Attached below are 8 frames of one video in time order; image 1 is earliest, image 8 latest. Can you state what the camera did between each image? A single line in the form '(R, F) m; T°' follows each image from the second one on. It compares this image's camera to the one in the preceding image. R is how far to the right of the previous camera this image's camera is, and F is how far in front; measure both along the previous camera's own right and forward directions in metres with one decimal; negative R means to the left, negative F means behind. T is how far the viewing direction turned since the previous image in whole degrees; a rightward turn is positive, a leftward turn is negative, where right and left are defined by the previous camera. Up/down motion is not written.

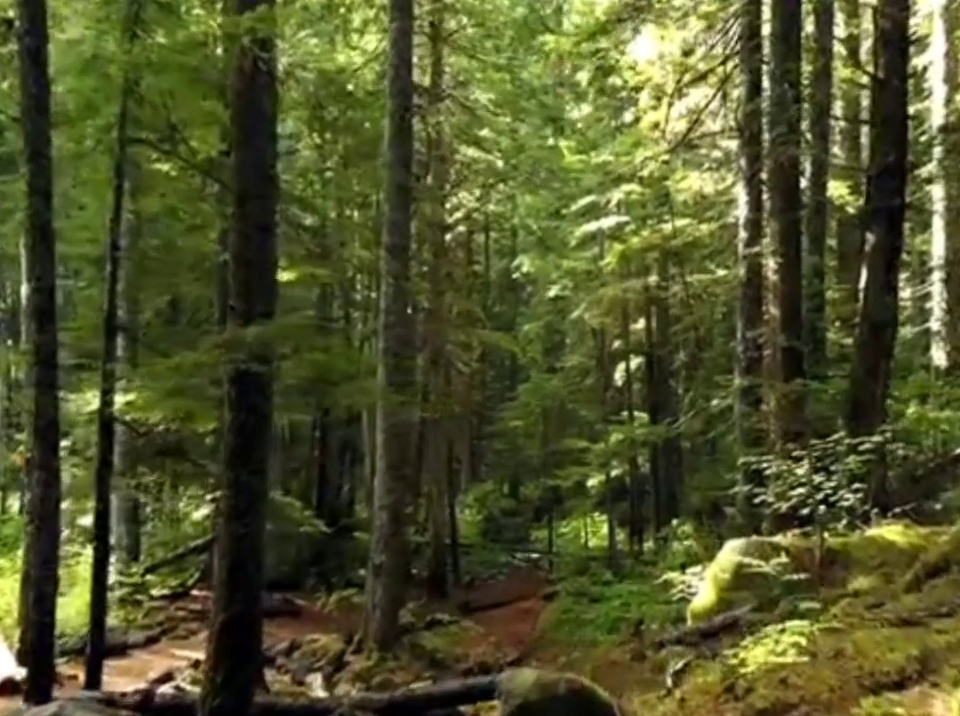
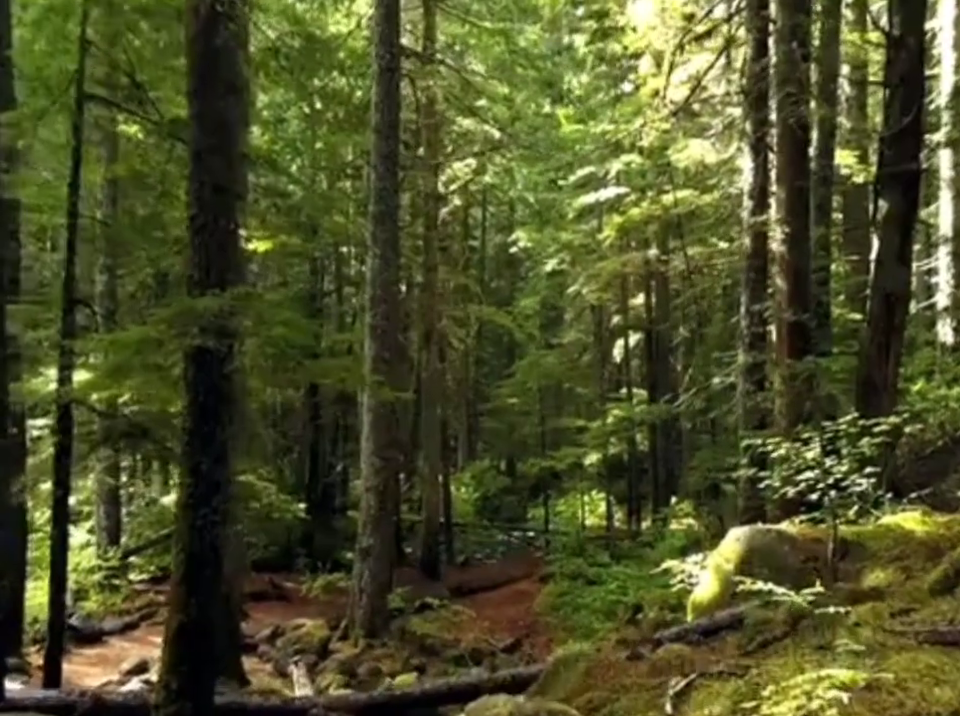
(+0.1, +0.8) m; 0°
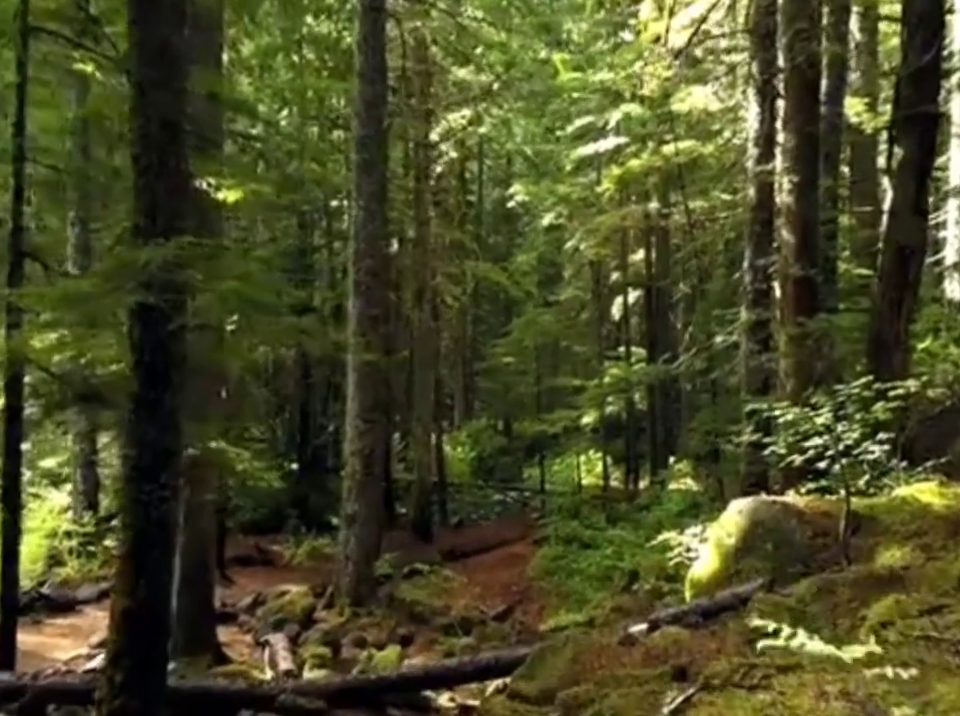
(+0.1, +0.8) m; 0°
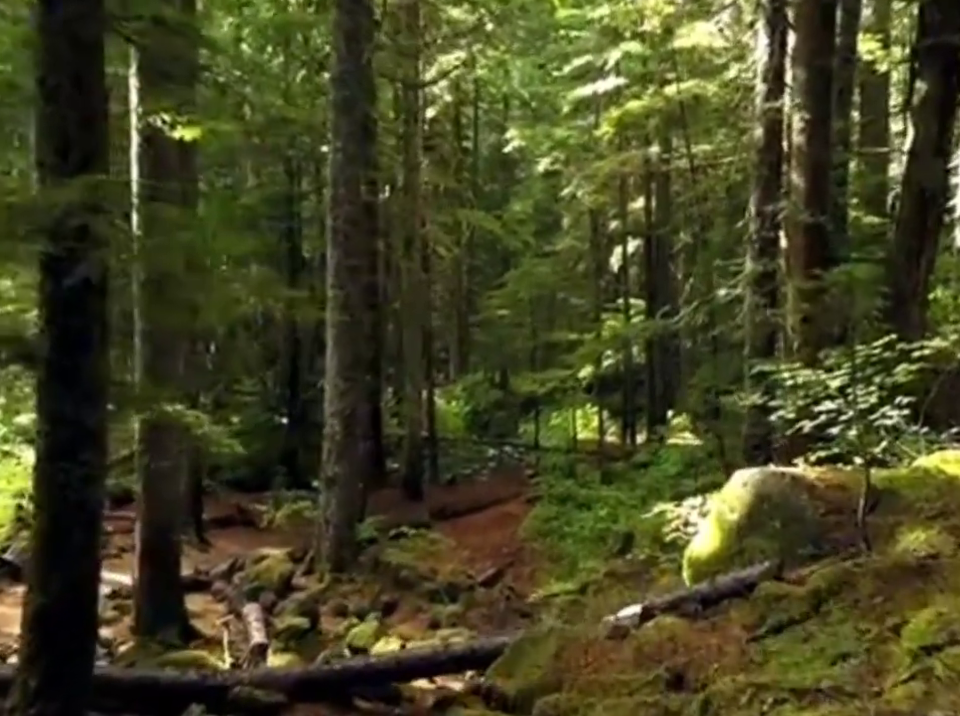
(+0.2, +1.0) m; 0°
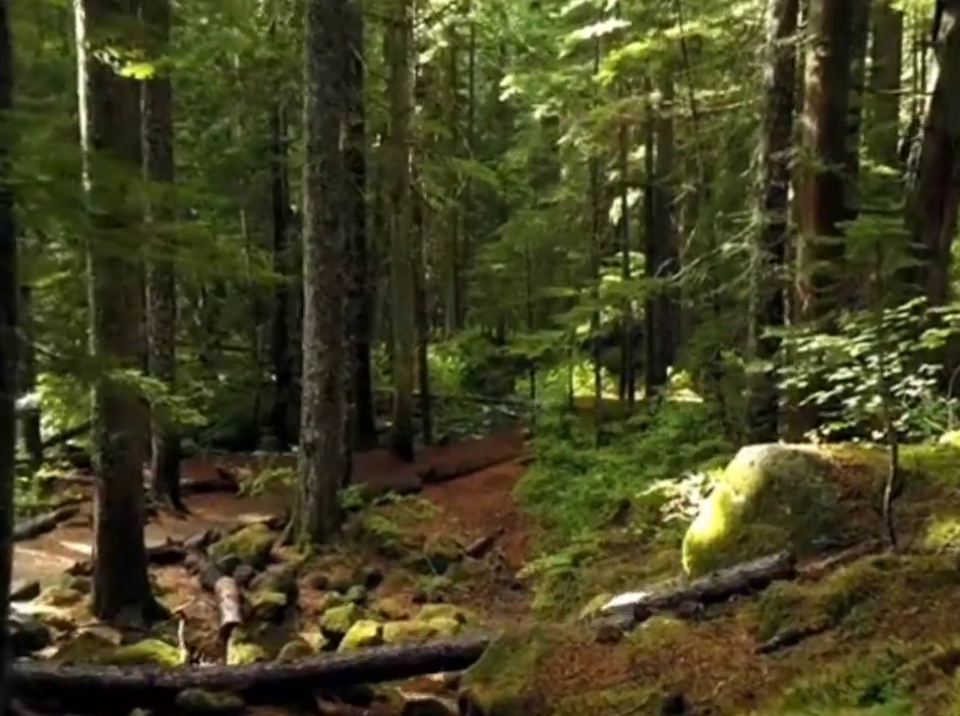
(+0.1, +1.0) m; 0°
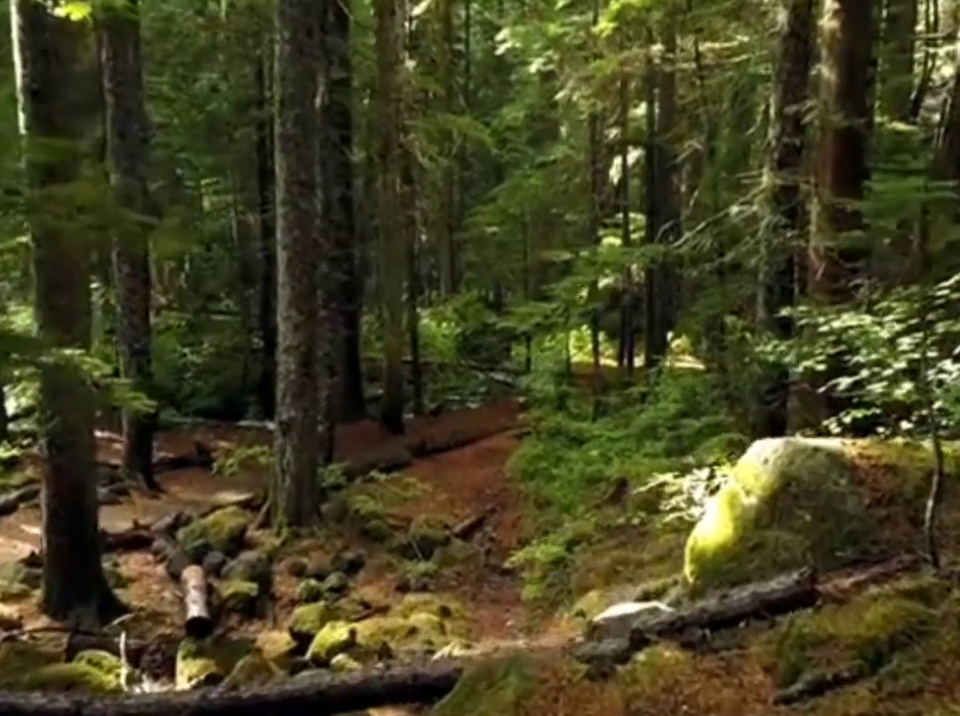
(+0.1, +1.0) m; 0°
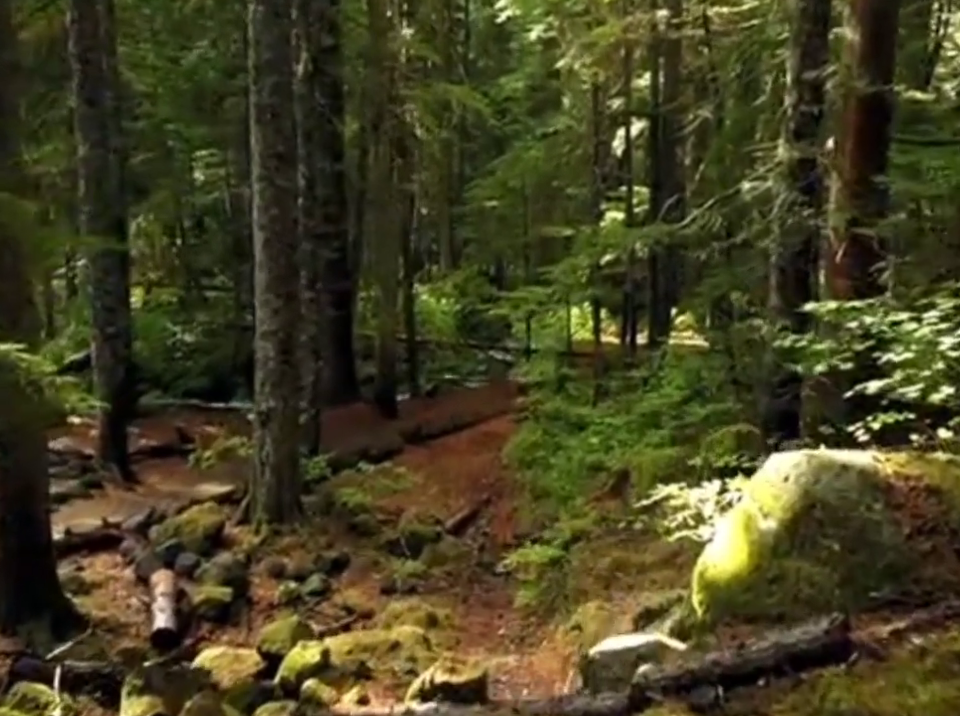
(+0.1, +0.9) m; 0°
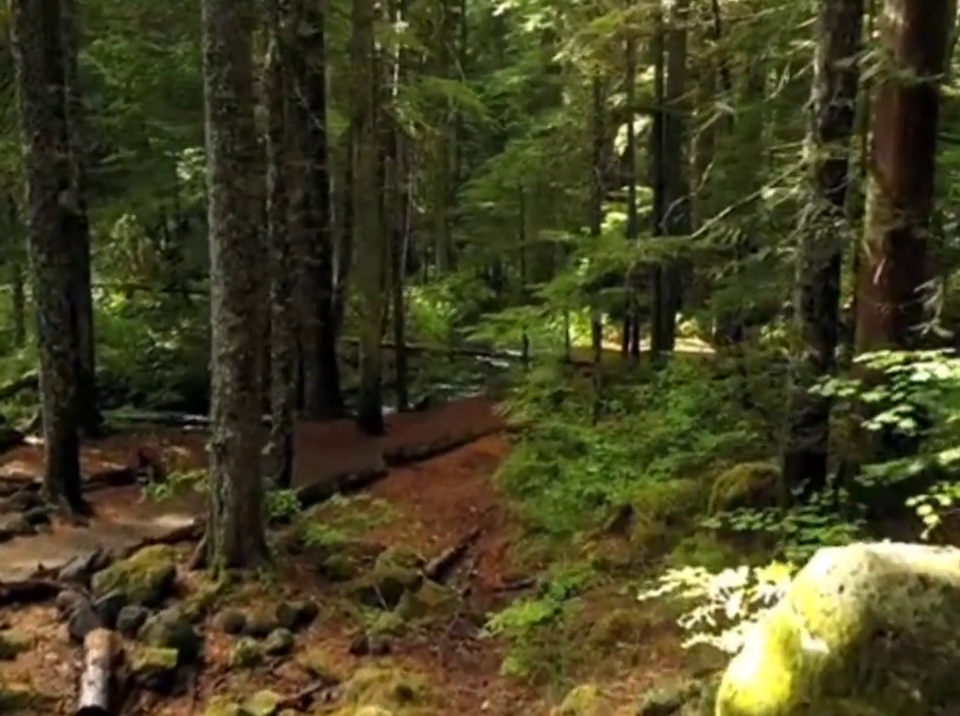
(+0.2, +1.5) m; 0°
